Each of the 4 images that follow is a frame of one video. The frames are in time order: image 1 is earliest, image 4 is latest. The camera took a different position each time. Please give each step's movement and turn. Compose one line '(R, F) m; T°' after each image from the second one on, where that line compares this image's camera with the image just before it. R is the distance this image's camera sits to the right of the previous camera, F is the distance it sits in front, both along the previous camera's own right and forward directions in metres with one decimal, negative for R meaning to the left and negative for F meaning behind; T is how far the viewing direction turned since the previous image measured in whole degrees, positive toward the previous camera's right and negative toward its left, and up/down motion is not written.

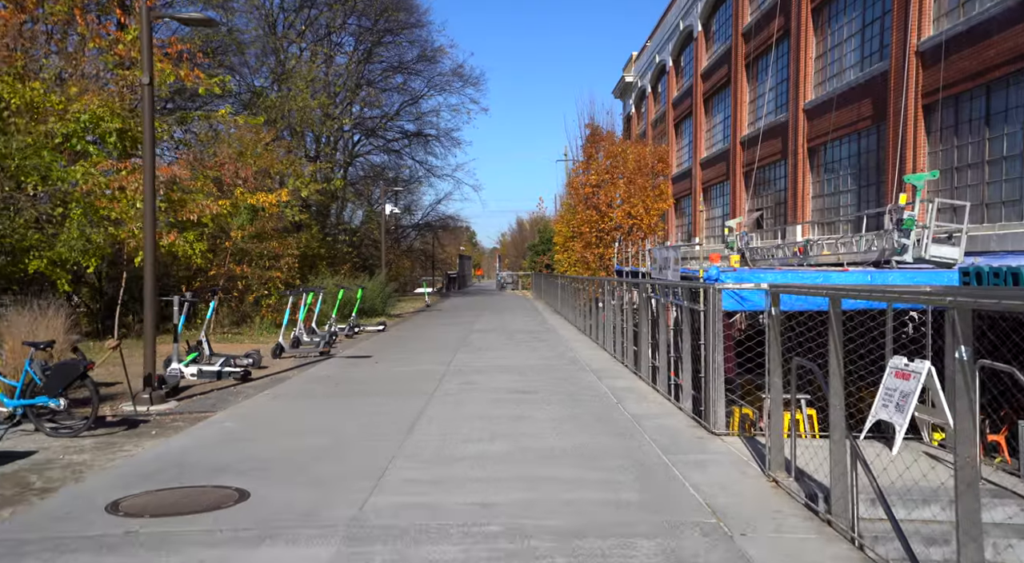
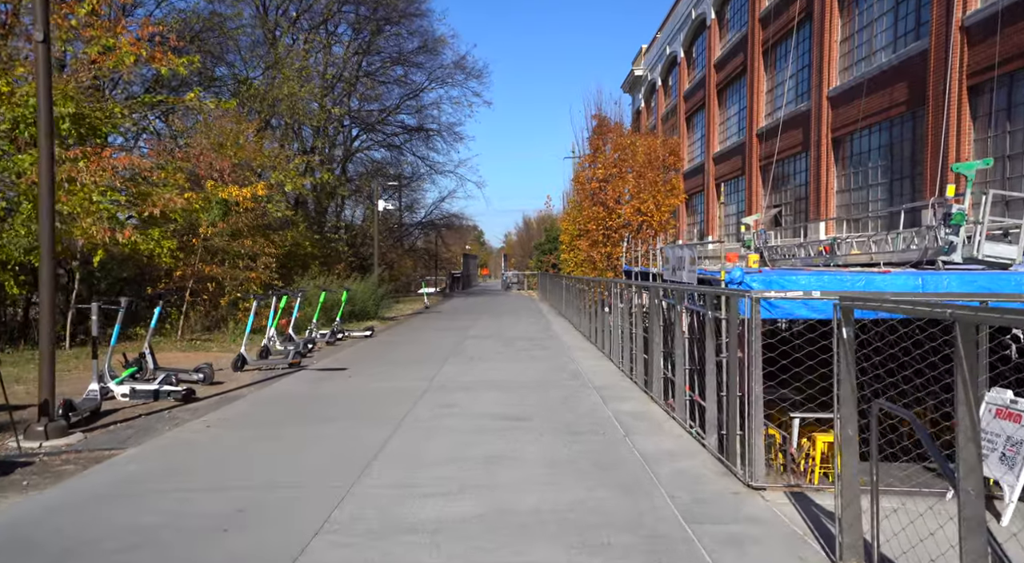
(+0.2, +1.5) m; -1°
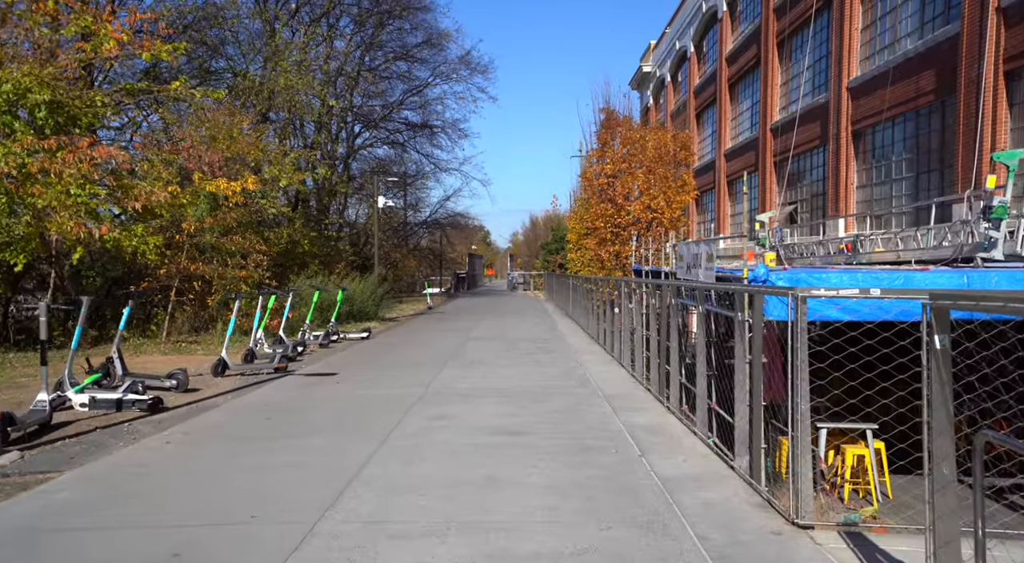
(+0.1, +0.9) m; -1°
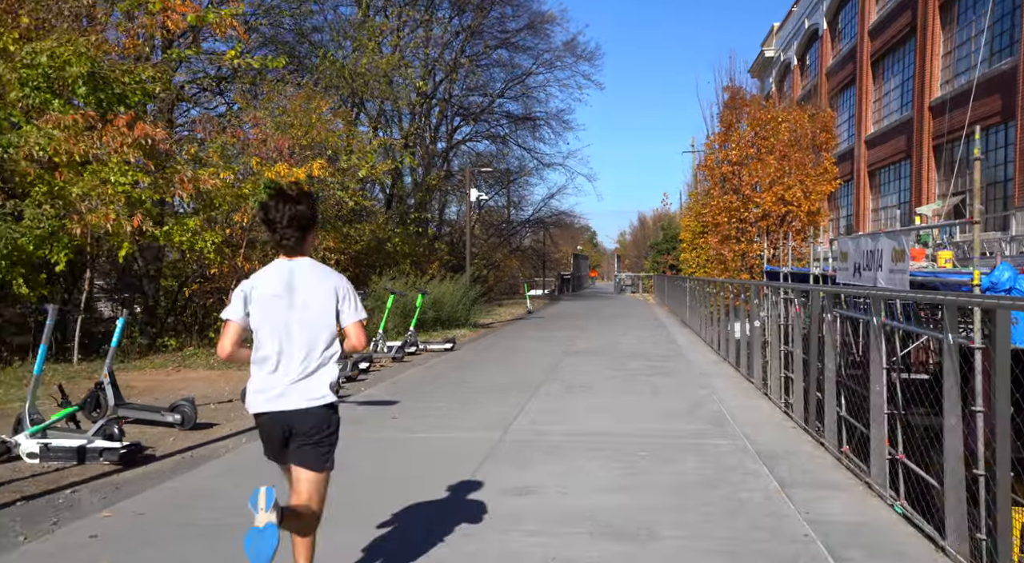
(-0.1, +2.6) m; -8°
